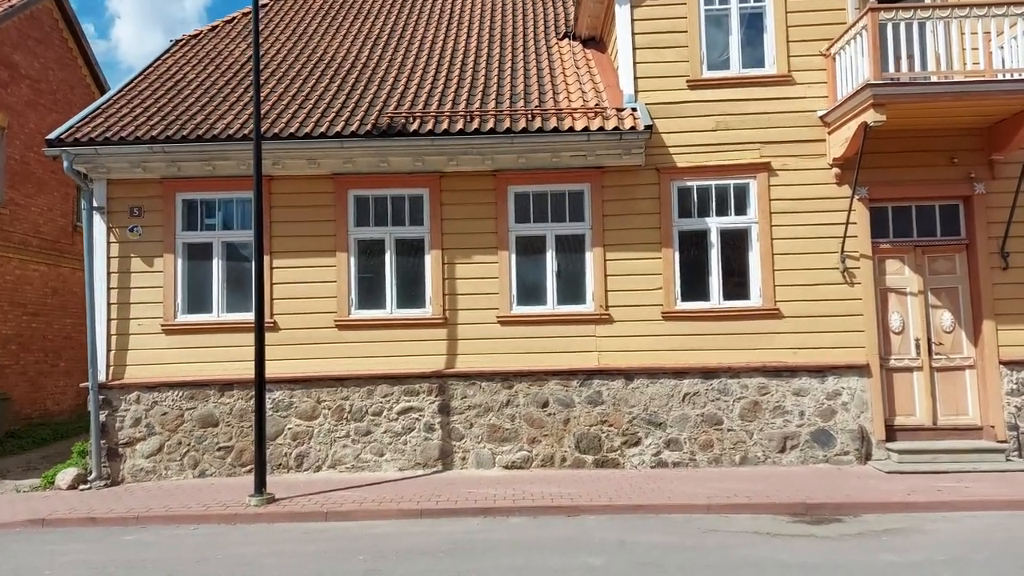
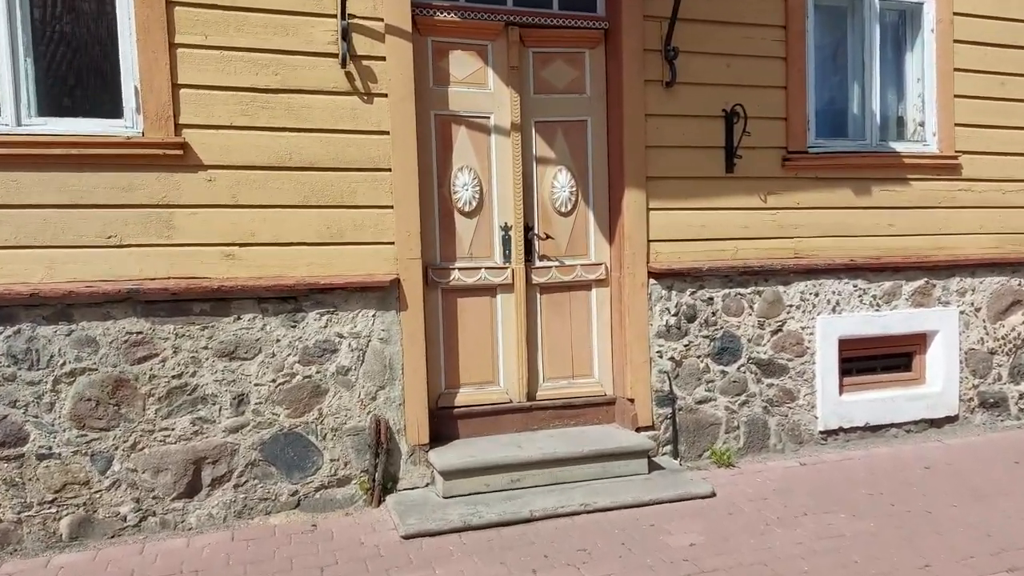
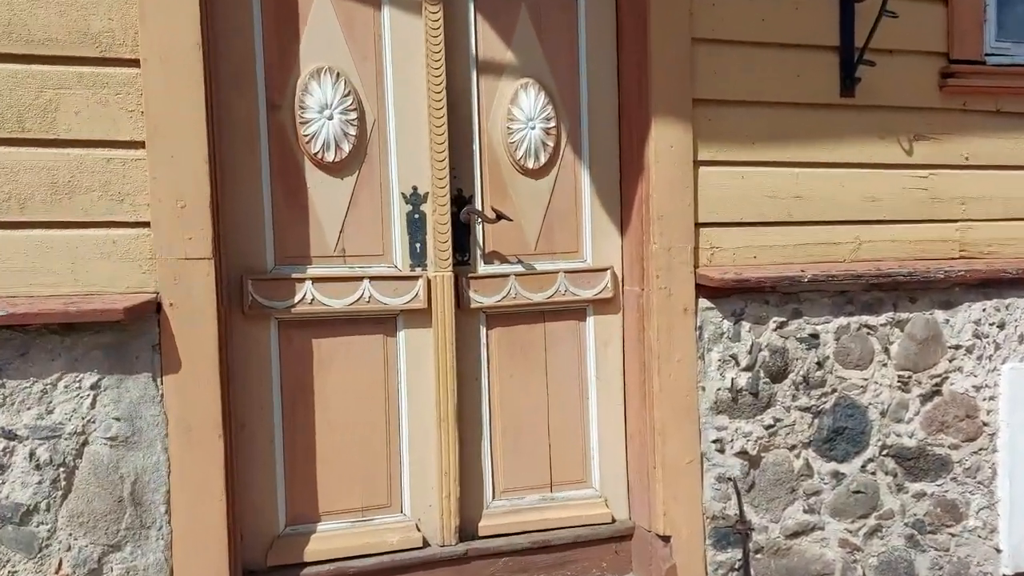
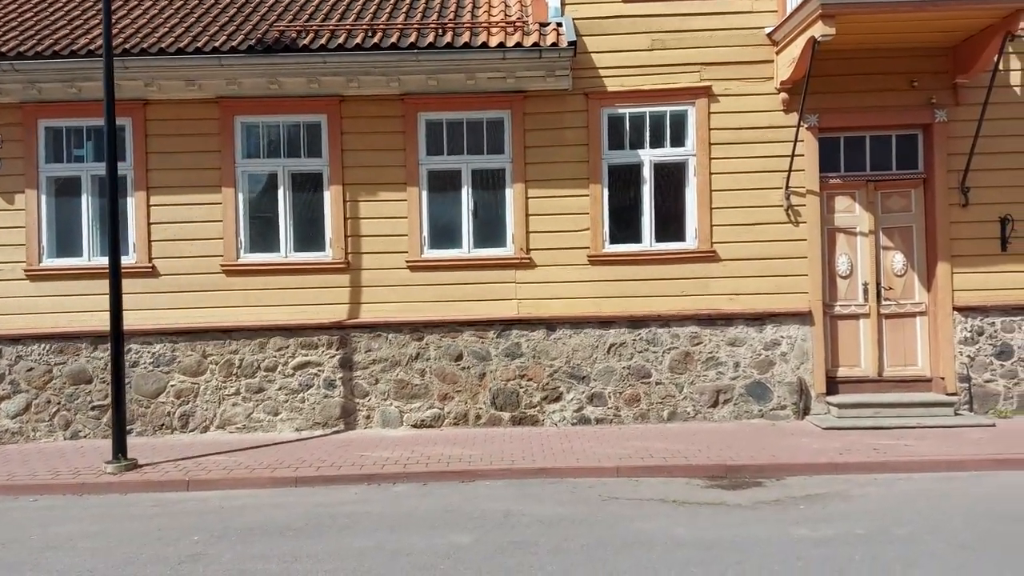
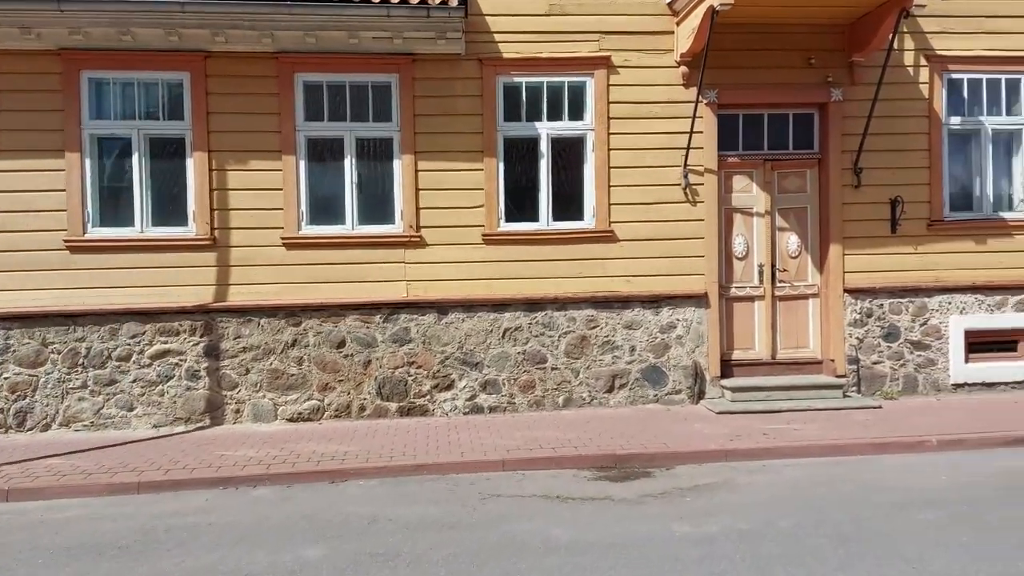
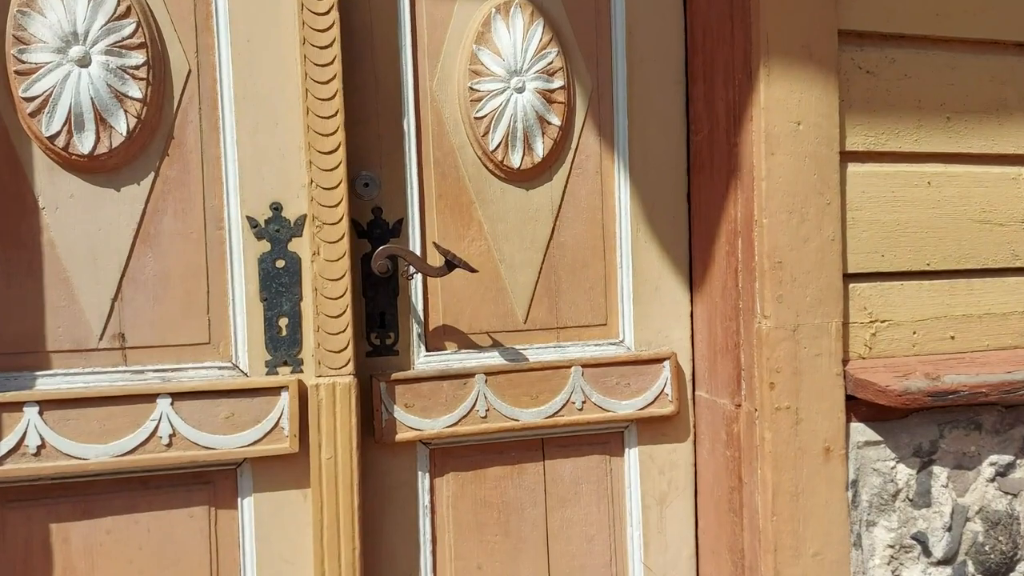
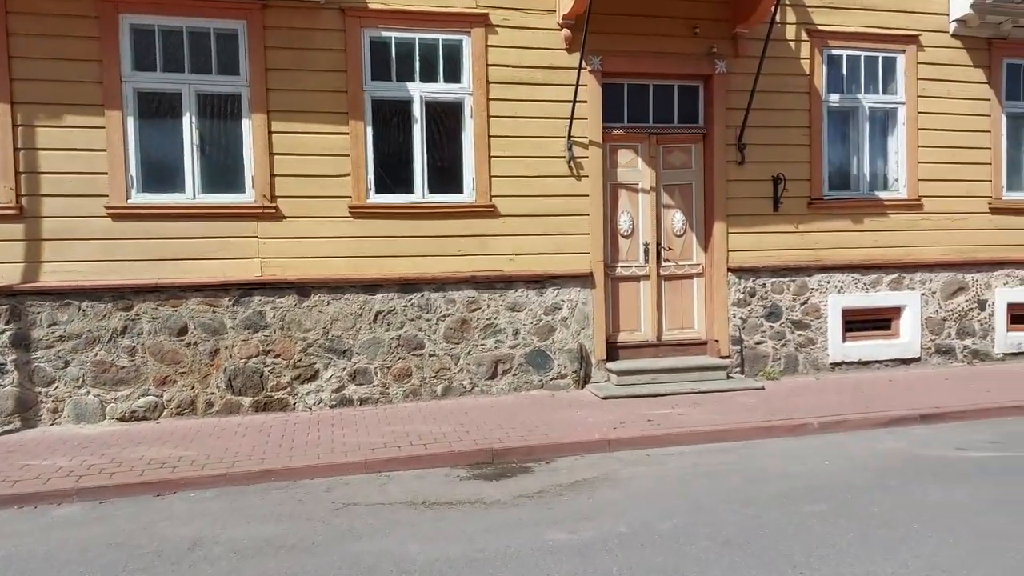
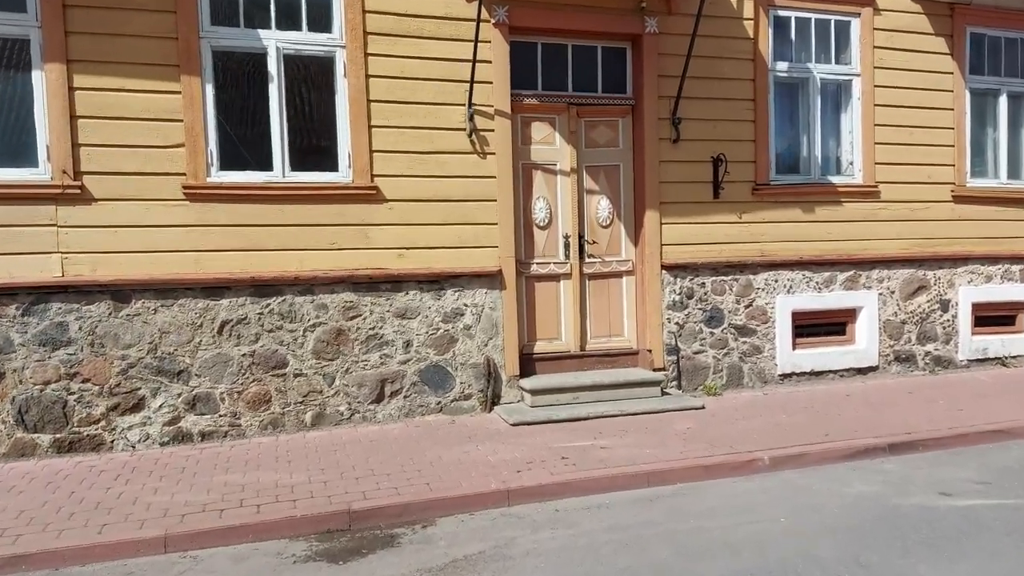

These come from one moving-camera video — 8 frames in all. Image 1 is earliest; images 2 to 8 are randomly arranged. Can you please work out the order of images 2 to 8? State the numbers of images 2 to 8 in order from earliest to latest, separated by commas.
4, 5, 7, 8, 2, 3, 6
